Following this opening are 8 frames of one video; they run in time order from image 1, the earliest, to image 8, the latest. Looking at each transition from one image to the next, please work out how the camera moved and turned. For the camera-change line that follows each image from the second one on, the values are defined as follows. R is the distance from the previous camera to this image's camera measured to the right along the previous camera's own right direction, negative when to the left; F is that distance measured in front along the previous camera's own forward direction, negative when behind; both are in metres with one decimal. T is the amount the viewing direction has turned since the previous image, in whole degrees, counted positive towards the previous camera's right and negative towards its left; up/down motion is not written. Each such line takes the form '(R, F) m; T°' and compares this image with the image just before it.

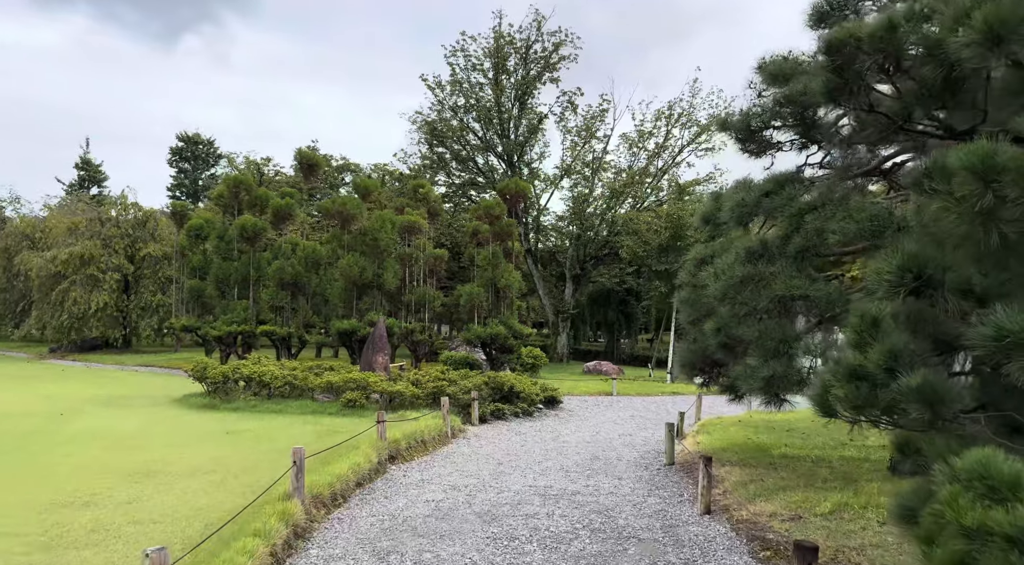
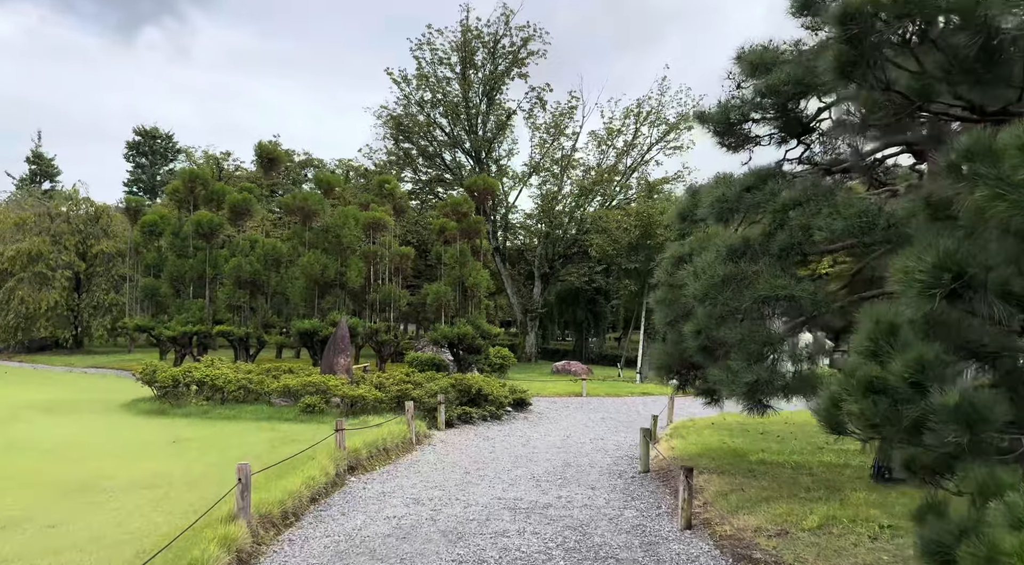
(0.0, +0.5) m; +2°
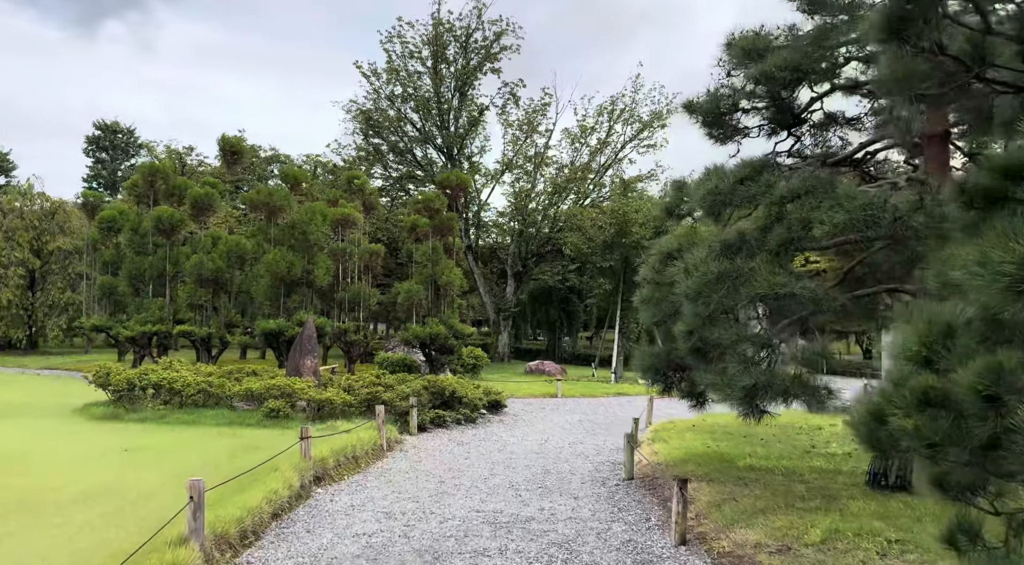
(-0.1, +0.5) m; +2°
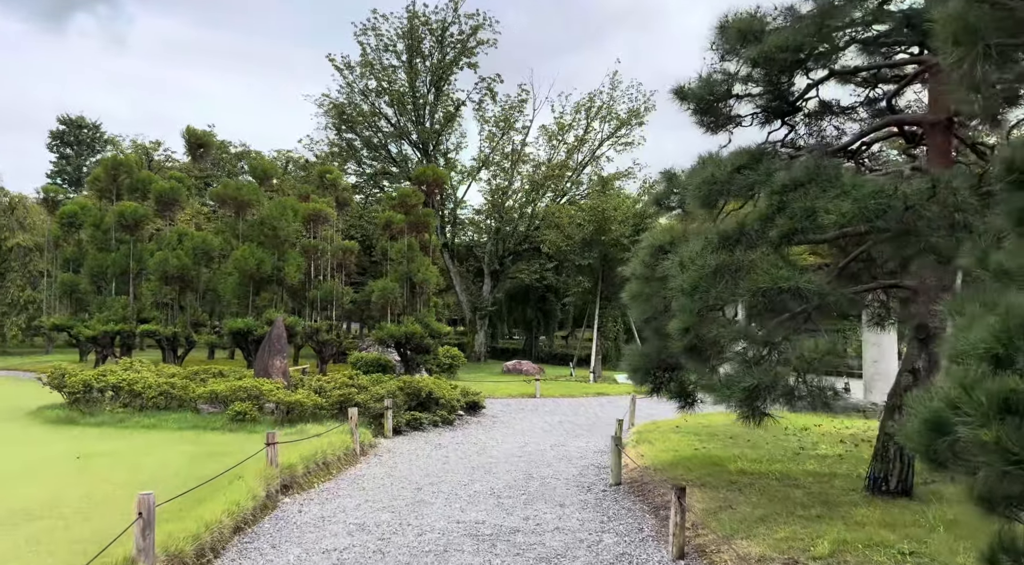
(-0.1, +0.4) m; +2°
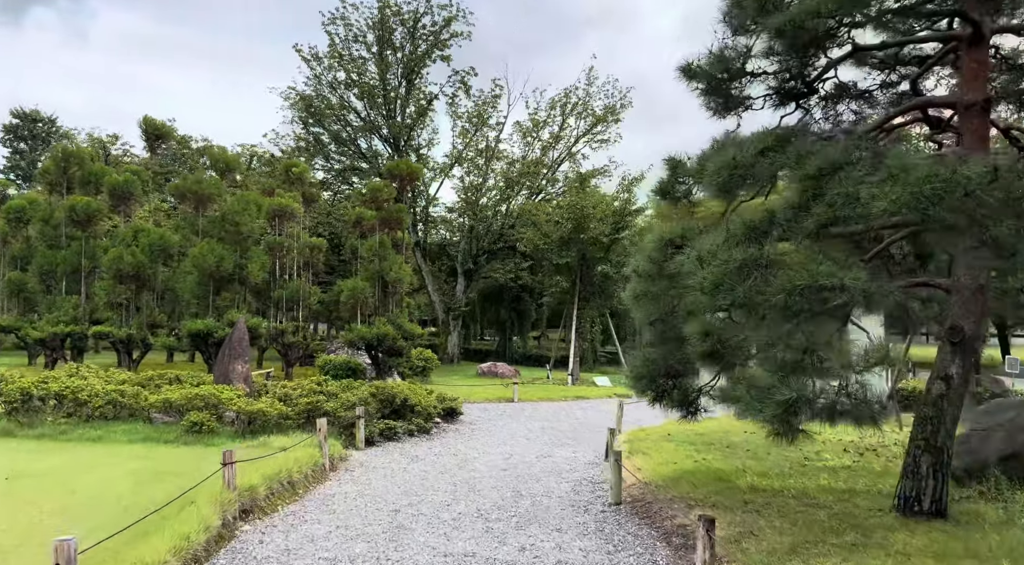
(-0.2, +0.8) m; +2°
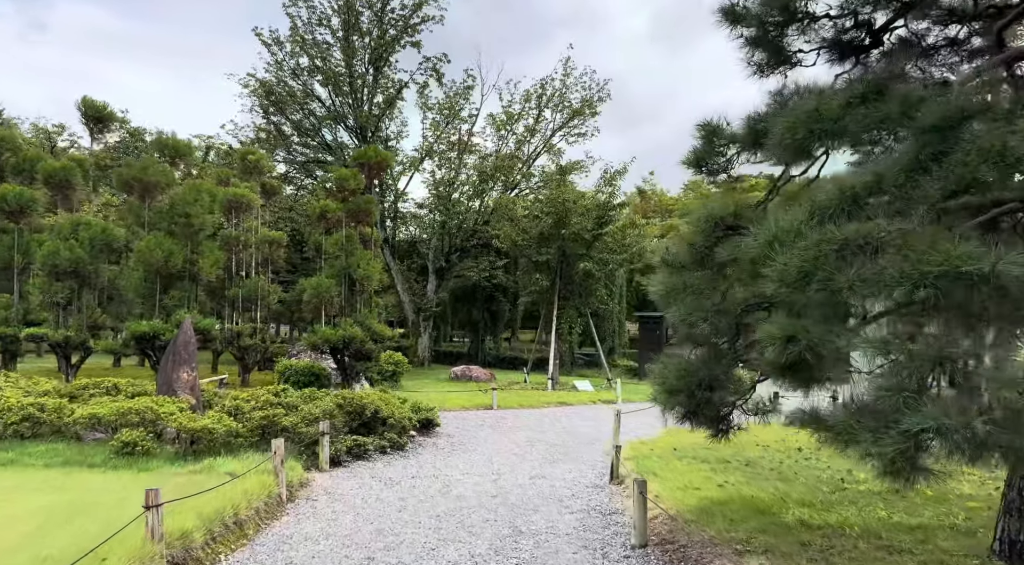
(-0.3, +1.3) m; +2°
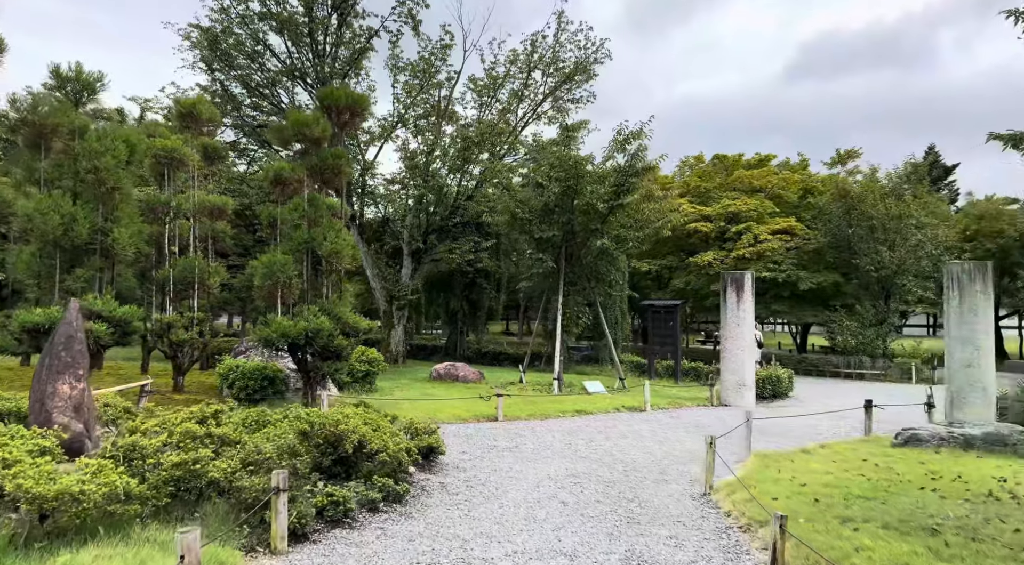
(-0.8, +3.4) m; +3°
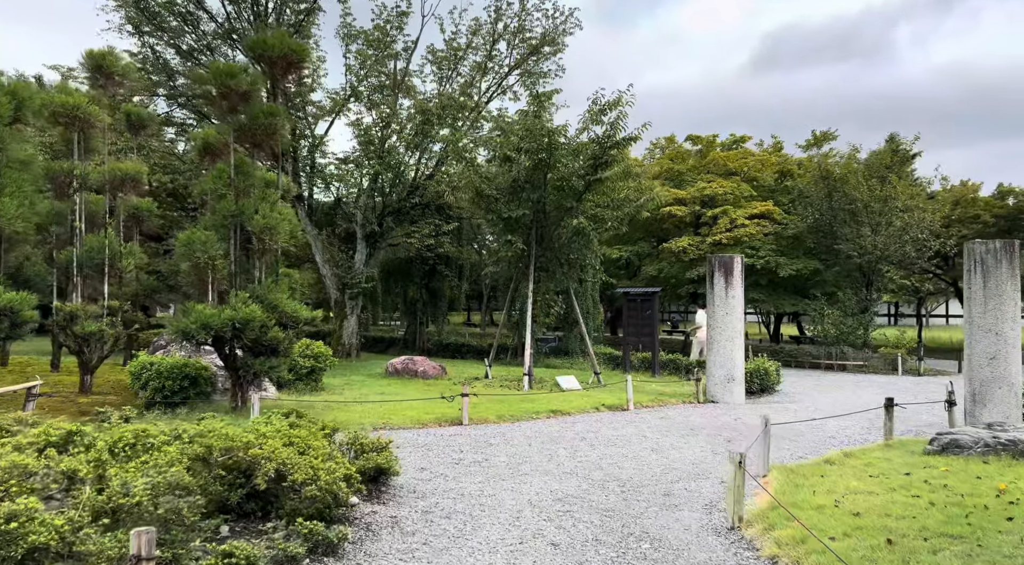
(-0.1, +1.7) m; +3°
